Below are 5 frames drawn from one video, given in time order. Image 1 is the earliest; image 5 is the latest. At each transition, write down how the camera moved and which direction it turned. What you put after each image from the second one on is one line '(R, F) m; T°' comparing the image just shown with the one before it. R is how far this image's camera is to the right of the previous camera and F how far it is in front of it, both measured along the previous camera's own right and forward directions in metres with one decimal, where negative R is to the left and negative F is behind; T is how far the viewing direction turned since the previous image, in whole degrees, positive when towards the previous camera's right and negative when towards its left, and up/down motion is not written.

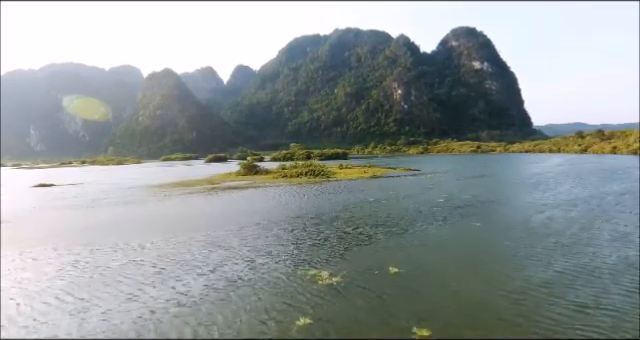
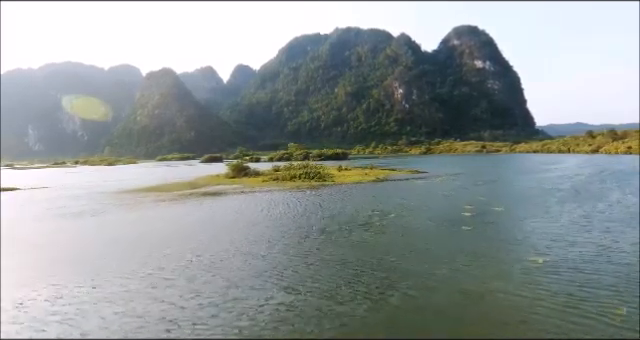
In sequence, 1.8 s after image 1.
(+0.3, +4.7) m; 0°
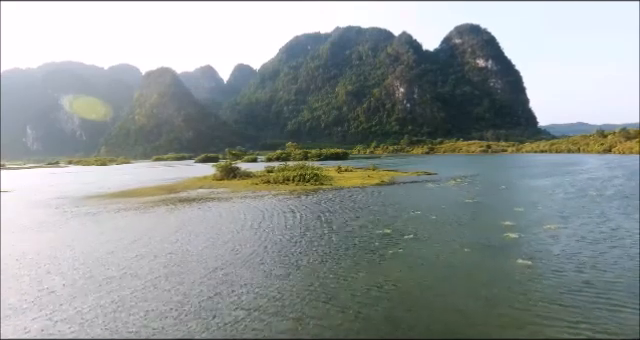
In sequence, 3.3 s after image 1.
(+0.3, +4.5) m; 0°
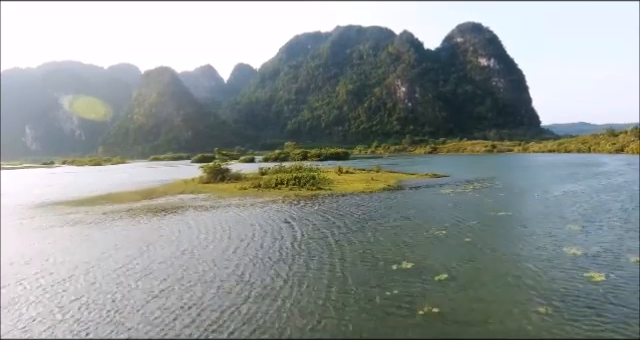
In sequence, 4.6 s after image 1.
(+0.2, +3.9) m; 0°
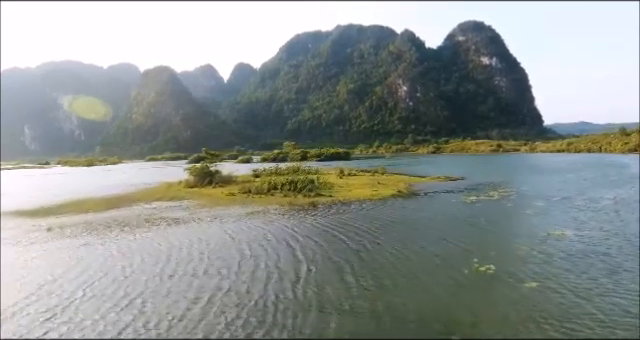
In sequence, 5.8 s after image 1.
(+0.1, +3.8) m; 0°
